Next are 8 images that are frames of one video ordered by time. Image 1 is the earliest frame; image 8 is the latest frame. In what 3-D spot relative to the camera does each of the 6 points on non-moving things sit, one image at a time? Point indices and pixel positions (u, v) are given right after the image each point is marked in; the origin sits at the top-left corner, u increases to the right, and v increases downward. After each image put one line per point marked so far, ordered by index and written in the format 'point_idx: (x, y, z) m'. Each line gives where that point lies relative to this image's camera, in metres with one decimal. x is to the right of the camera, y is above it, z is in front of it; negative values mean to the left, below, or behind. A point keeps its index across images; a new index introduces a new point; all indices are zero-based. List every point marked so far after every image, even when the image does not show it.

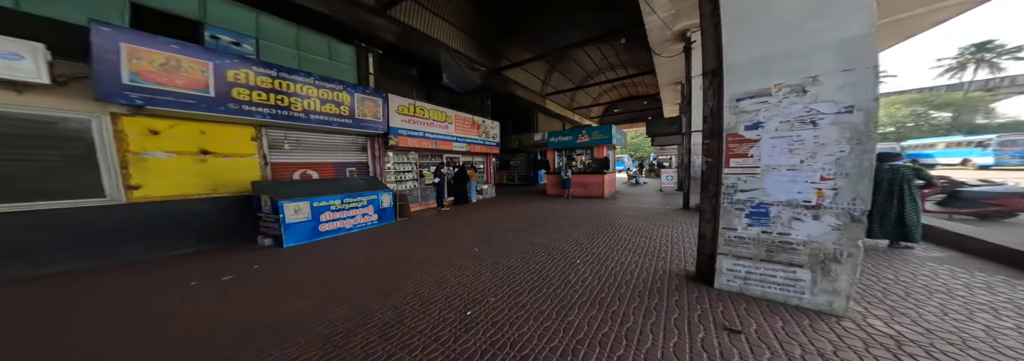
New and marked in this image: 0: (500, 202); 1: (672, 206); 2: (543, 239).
0: (-0.1, -0.8, +7.5) m
1: (+4.4, -0.7, +5.9) m
2: (+0.7, -0.9, +3.4) m
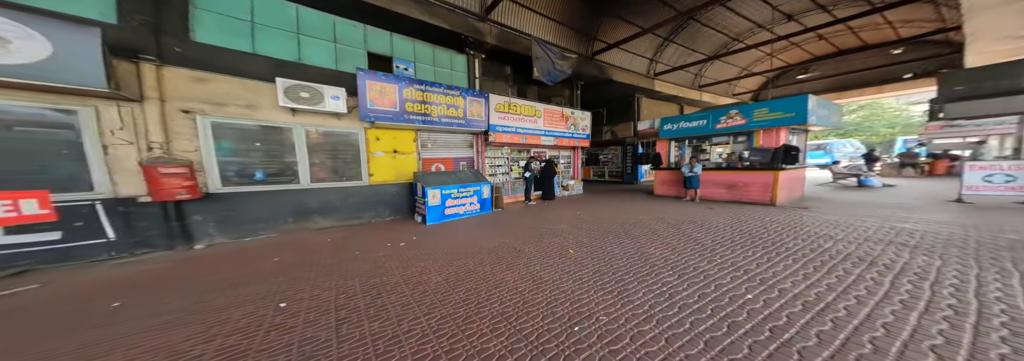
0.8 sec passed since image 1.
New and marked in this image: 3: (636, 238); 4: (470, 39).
0: (+2.5, -0.6, +7.0) m
1: (+6.3, -0.7, +4.0) m
2: (+1.9, -0.9, +2.9) m
3: (+1.9, -0.9, +3.4) m
4: (-1.1, +3.8, +5.8) m
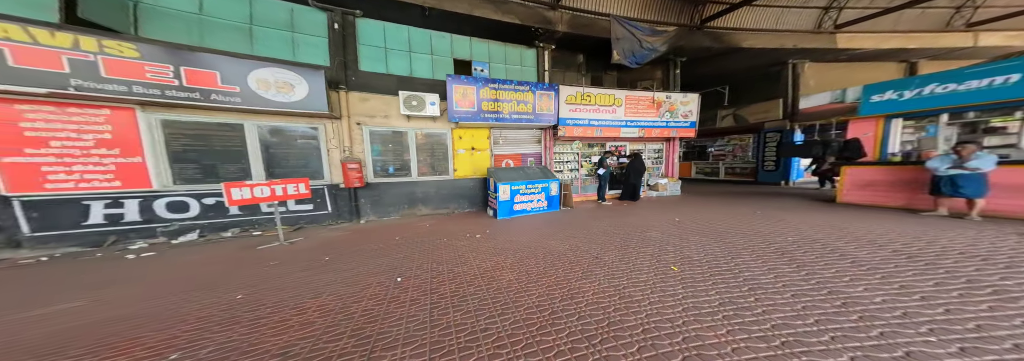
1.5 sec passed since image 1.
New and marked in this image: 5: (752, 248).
0: (+4.3, -0.6, +6.0) m
1: (+7.2, -0.8, +2.1) m
2: (+2.6, -0.9, +2.2) m
3: (+2.8, -0.9, +2.7) m
4: (+0.7, +3.9, +5.7) m
5: (+2.9, -0.9, +2.8) m
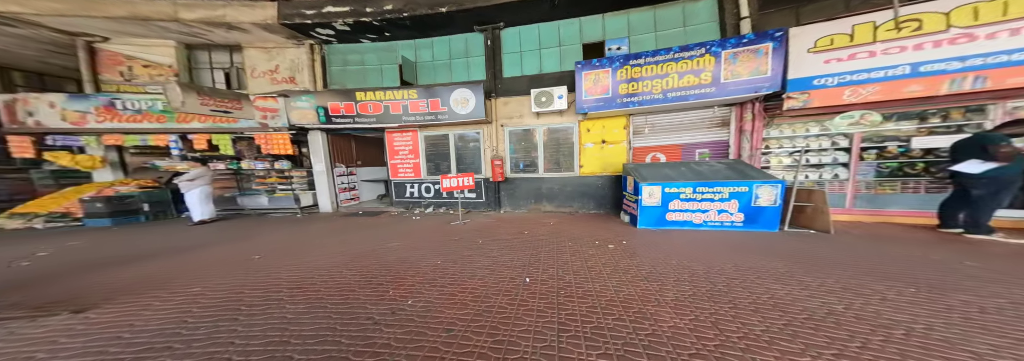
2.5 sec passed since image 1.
0: (+6.7, -0.8, +2.8) m
1: (+7.3, -1.2, -2.0) m
2: (+3.4, -1.0, +0.3) m
3: (+3.7, -1.0, +0.6) m
4: (+3.6, +3.8, +4.3) m
5: (+3.9, -1.0, +0.6) m
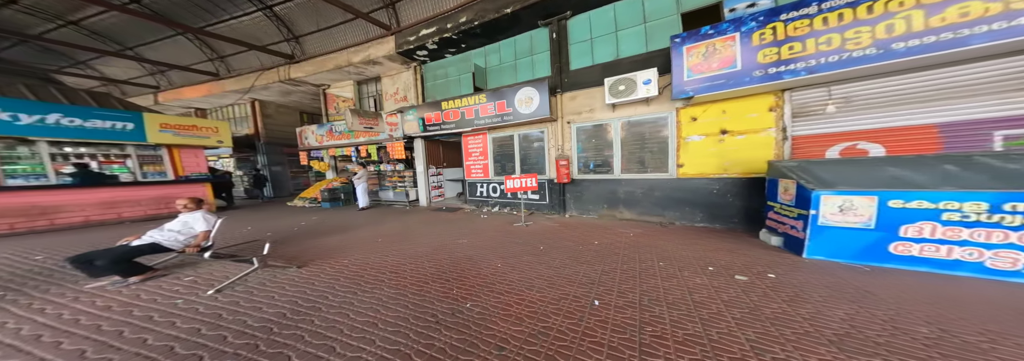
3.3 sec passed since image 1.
0: (+7.2, -0.9, +0.5) m
1: (+6.4, -1.2, -4.3) m
2: (+3.3, -1.0, -1.0) m
3: (+3.7, -1.0, -0.8) m
4: (+4.7, +3.7, +2.8) m
5: (+3.9, -1.0, -0.8) m
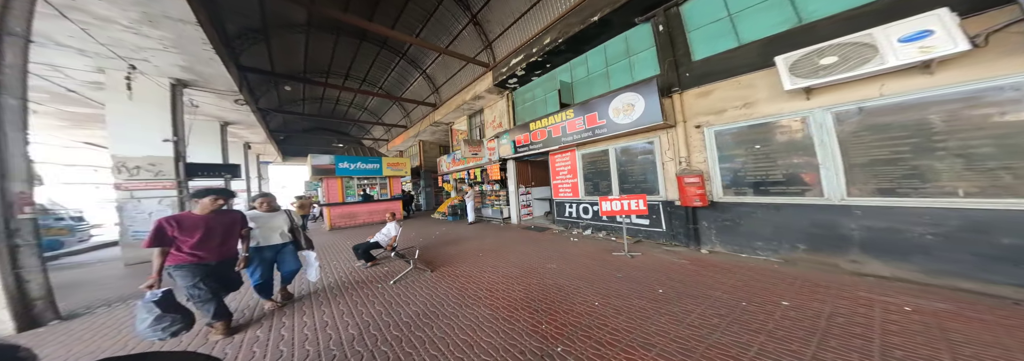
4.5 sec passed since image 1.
0: (+7.1, -0.8, -2.7) m
1: (+4.6, -0.7, -6.8) m
2: (+3.0, -0.8, -2.6) m
3: (+3.4, -0.9, -2.6) m
4: (+5.7, +3.6, +0.8) m
5: (+3.5, -0.9, -2.7) m
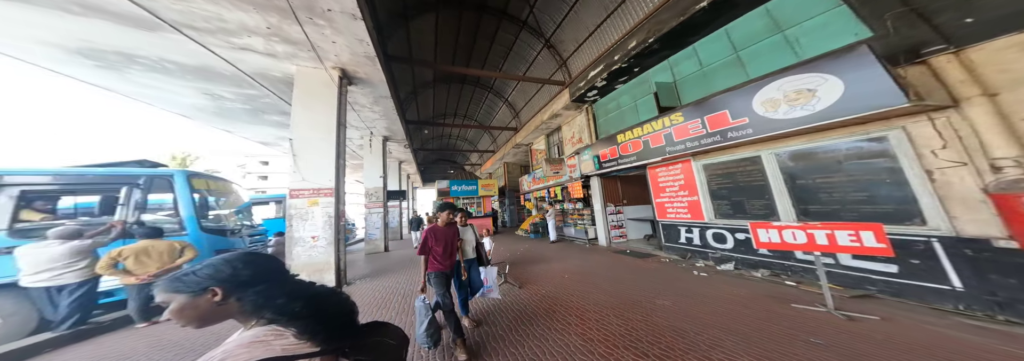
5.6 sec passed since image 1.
0: (+6.3, -0.4, -5.6) m
1: (+2.3, 0.0, -8.3) m
2: (+2.5, -0.6, -3.8) m
3: (+2.9, -0.6, -3.9) m
4: (+6.3, +3.7, -1.4) m
5: (+3.0, -0.5, -4.1) m
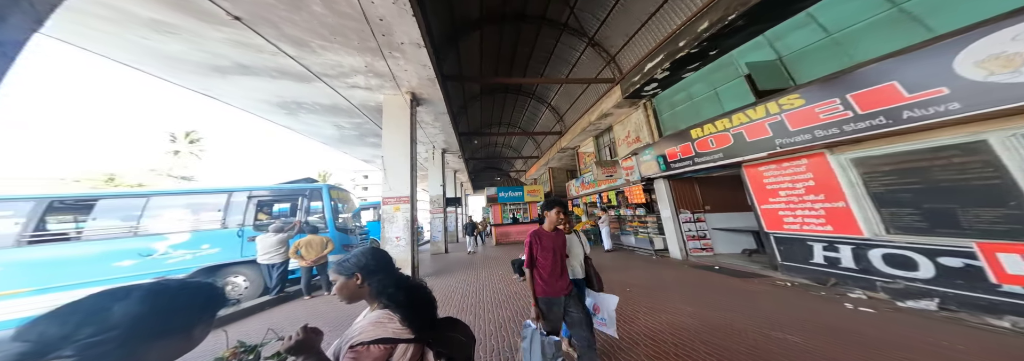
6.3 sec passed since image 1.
0: (+5.0, 0.0, -7.1) m
1: (+0.4, +0.2, -8.7) m
2: (+1.8, -0.4, -4.4) m
3: (+2.2, -0.4, -4.7) m
4: (+6.1, +3.9, -3.0) m
5: (+2.2, -0.4, -4.8) m
